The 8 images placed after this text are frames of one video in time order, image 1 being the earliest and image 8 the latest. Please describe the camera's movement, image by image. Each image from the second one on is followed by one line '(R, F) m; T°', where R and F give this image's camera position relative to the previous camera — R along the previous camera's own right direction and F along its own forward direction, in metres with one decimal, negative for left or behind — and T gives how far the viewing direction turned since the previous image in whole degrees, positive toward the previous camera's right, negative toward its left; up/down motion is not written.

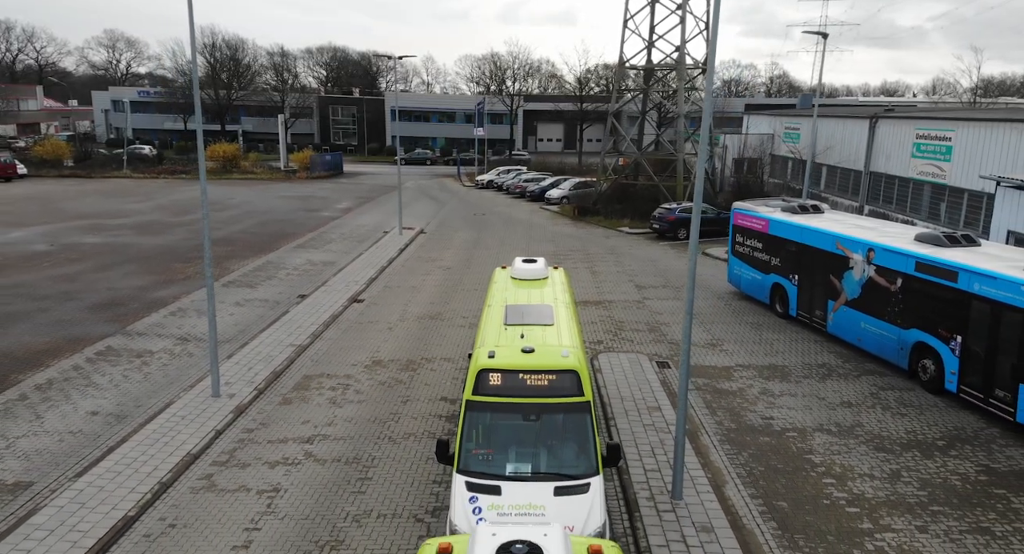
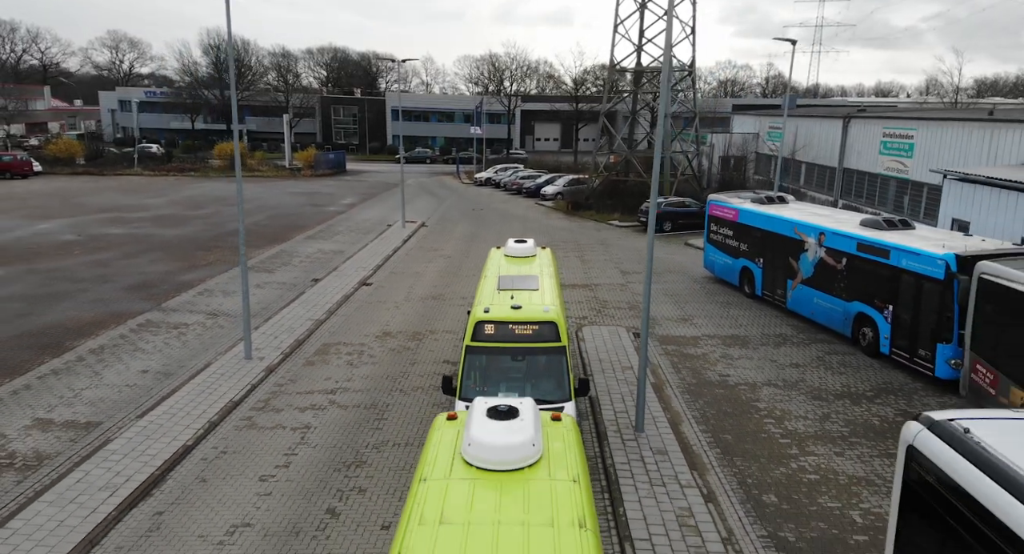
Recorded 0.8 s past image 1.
(+0.1, -1.8) m; 0°
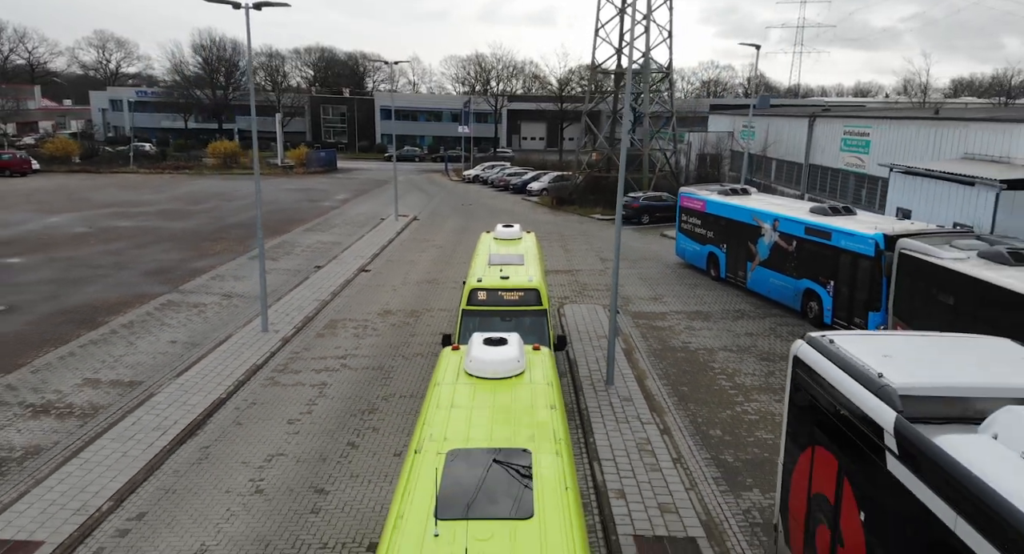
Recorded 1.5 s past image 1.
(0.0, -1.7) m; +1°
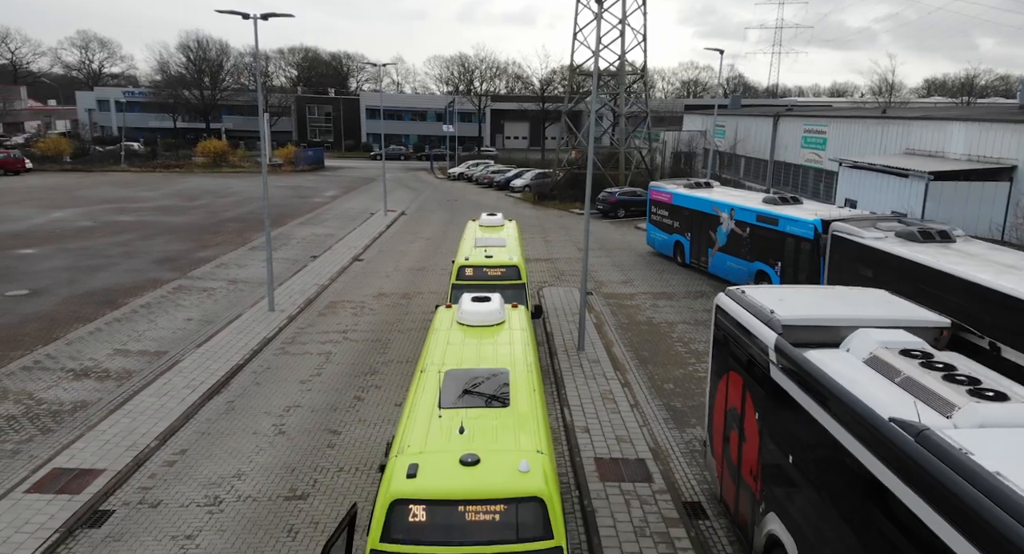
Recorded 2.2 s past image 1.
(0.0, -1.7) m; +1°
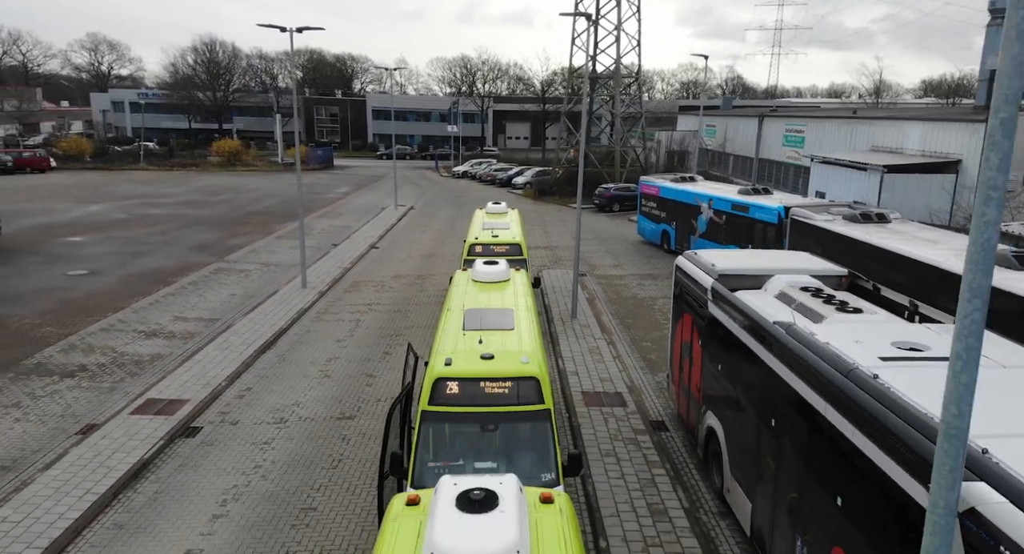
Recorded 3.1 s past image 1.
(0.0, -2.3) m; 0°
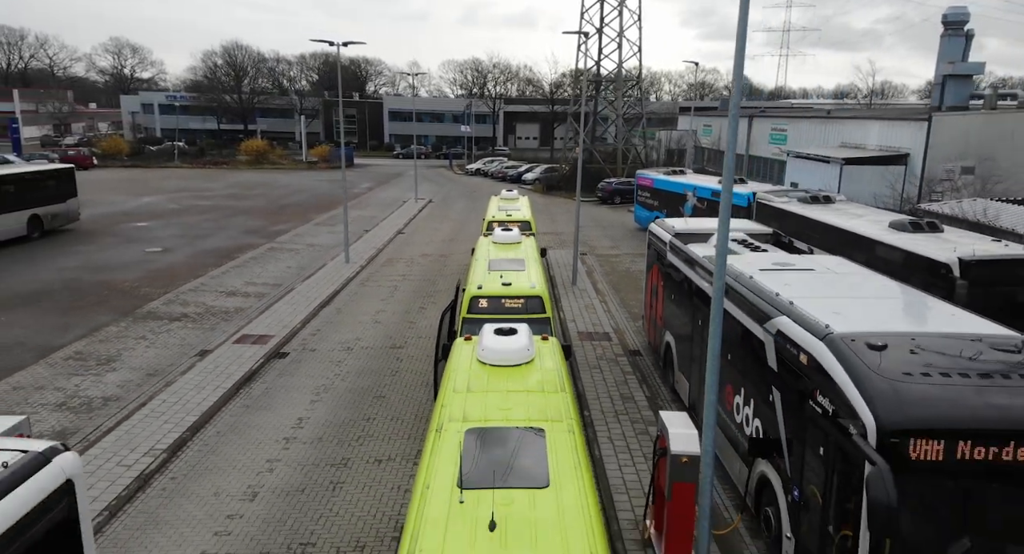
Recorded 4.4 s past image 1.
(0.0, -3.4) m; -1°
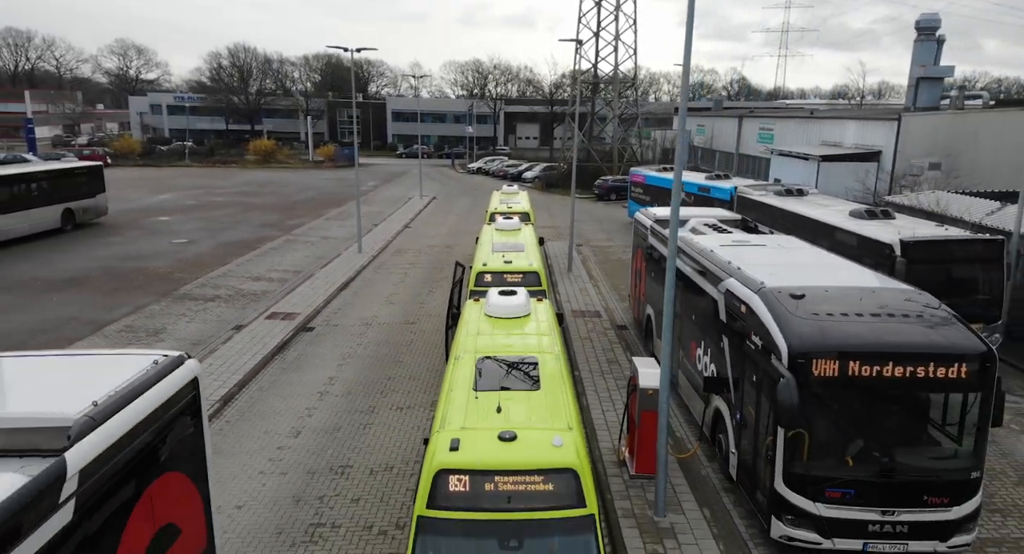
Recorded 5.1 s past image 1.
(0.0, -1.8) m; 0°
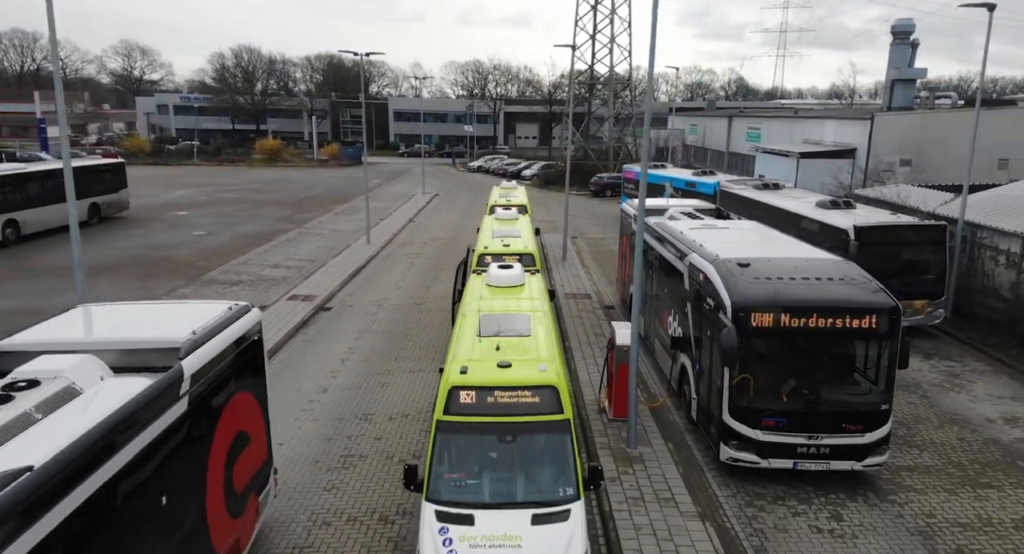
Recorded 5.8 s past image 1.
(0.0, -1.7) m; 0°
